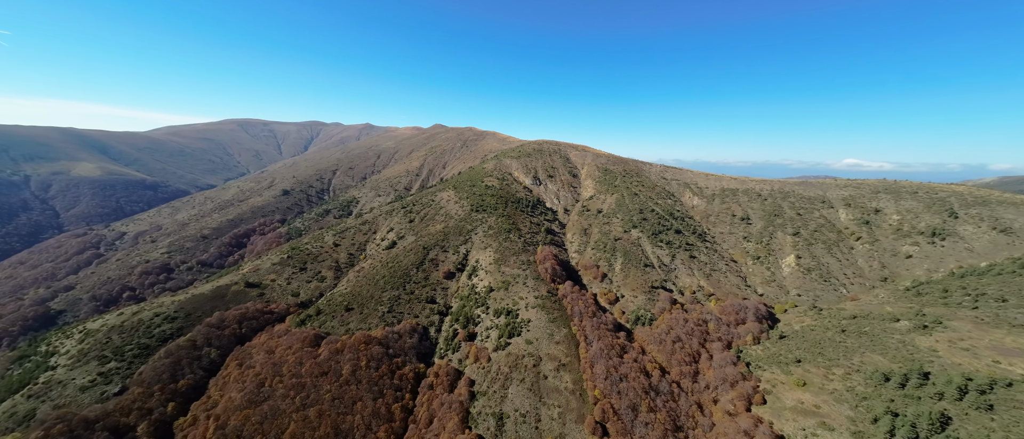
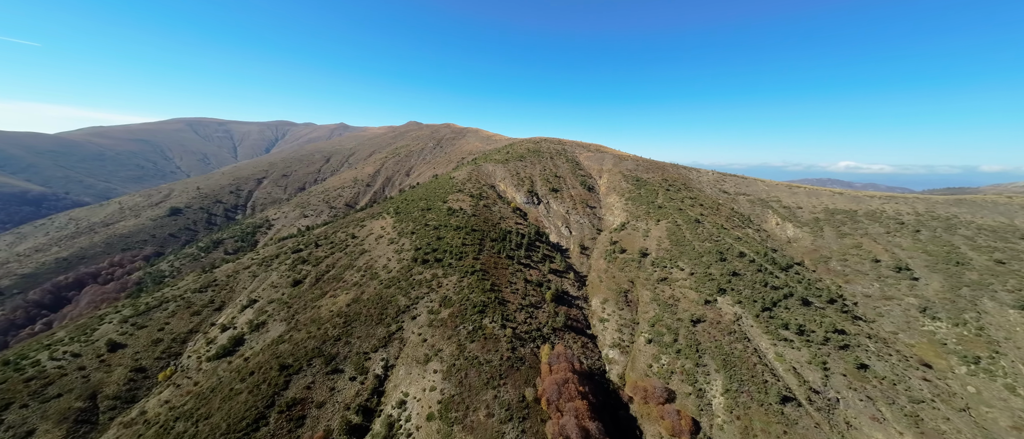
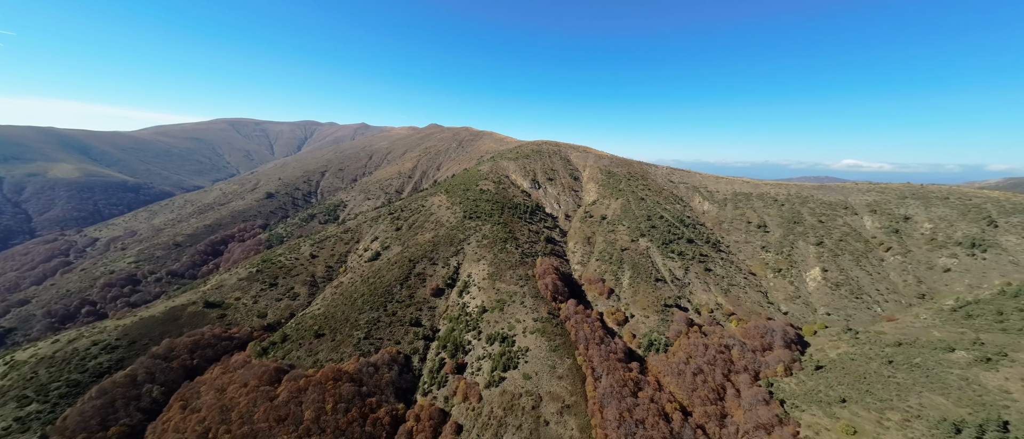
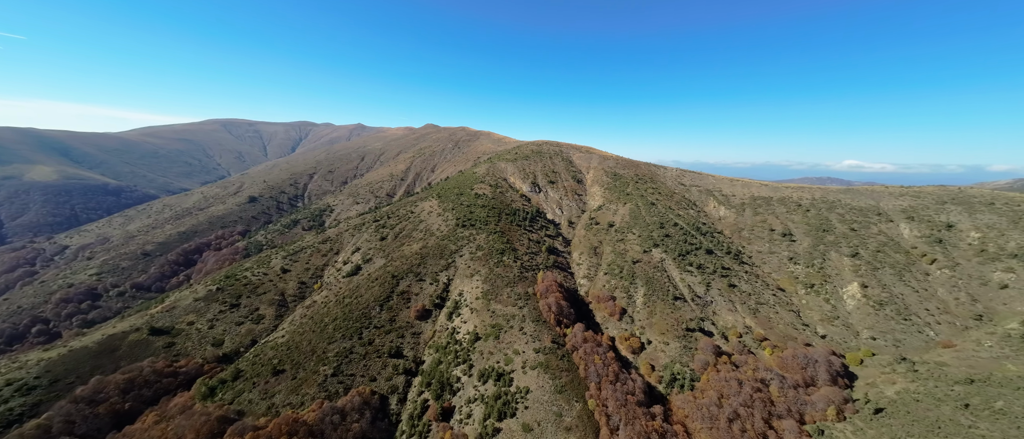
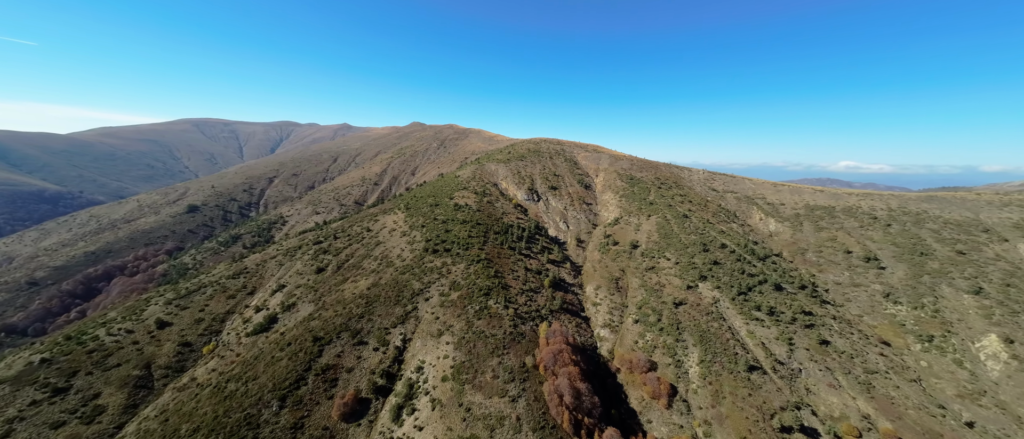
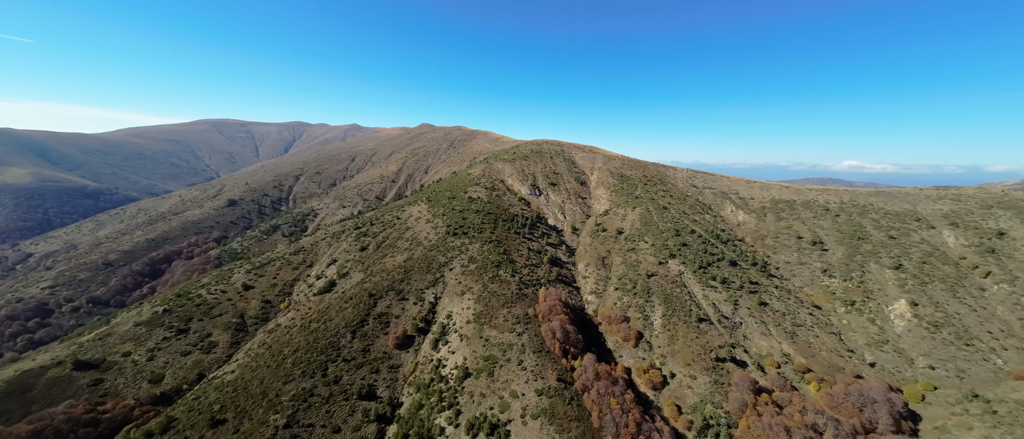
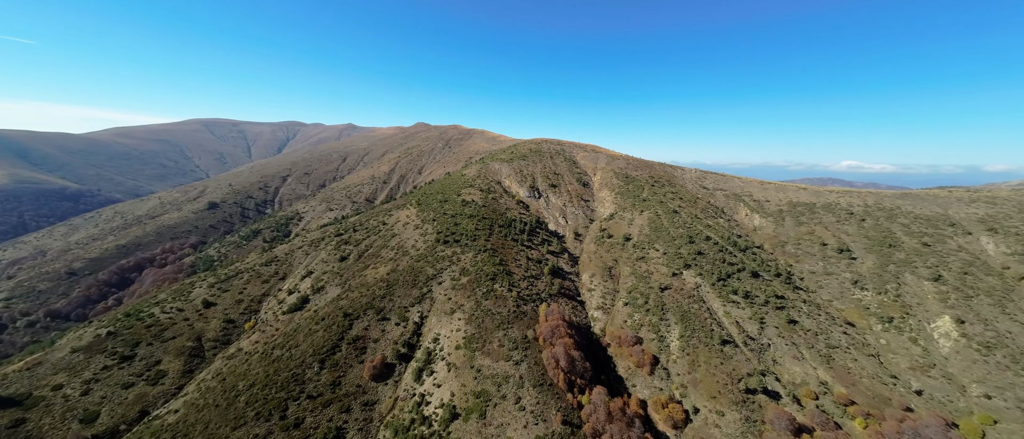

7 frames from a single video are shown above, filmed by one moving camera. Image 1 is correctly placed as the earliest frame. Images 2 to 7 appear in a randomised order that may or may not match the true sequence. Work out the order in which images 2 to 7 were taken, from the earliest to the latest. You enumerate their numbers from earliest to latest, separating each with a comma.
3, 4, 6, 7, 5, 2
